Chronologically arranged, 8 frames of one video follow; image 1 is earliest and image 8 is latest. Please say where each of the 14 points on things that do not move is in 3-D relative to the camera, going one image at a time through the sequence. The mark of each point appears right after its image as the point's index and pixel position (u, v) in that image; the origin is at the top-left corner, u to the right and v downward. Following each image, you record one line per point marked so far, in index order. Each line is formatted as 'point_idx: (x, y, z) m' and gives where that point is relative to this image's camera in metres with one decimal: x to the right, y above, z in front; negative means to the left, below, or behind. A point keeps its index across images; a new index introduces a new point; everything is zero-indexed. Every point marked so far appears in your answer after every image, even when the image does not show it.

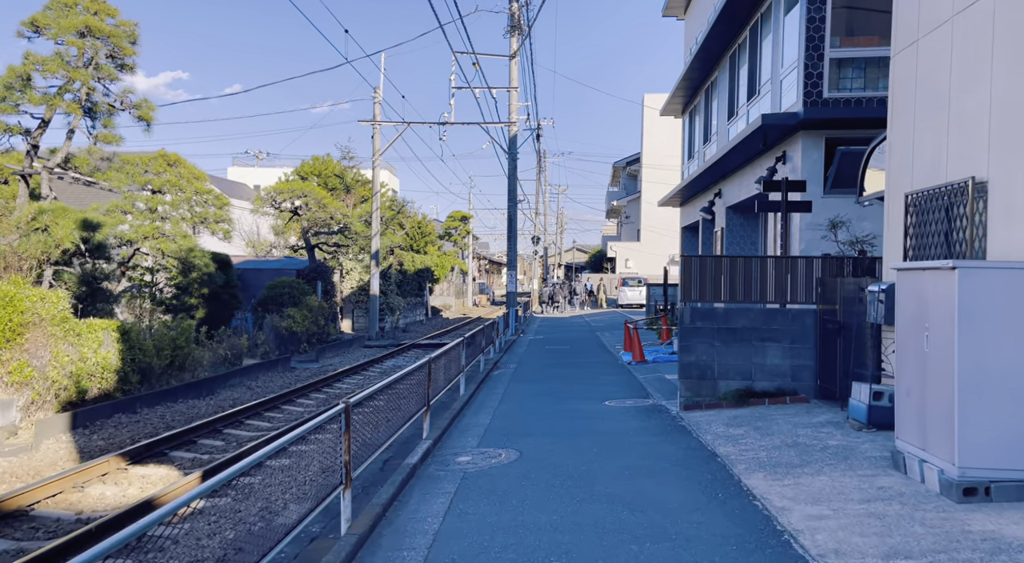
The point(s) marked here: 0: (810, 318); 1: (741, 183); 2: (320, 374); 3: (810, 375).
0: (+3.8, -0.5, +10.0) m
1: (+5.0, +2.1, +17.0) m
2: (-4.2, -2.0, +17.0) m
3: (+3.8, -1.2, +9.9) m
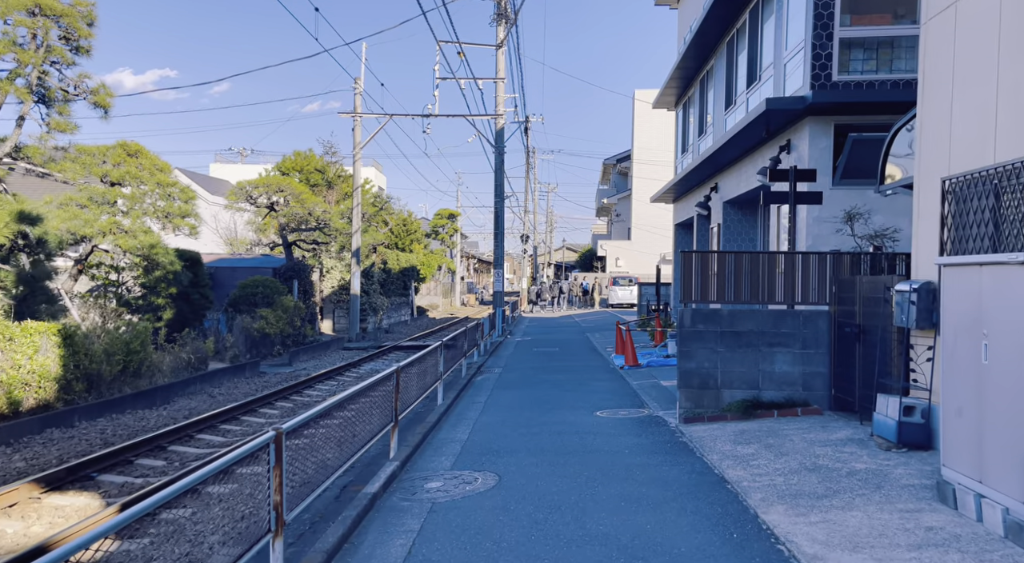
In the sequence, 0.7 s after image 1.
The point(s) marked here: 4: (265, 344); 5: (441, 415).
0: (+3.5, -0.5, +9.0) m
1: (+4.7, +2.2, +16.0) m
2: (-4.5, -2.0, +15.9) m
3: (+3.5, -1.2, +8.9) m
4: (-6.1, -1.5, +19.4) m
5: (-0.9, -1.8, +10.2) m
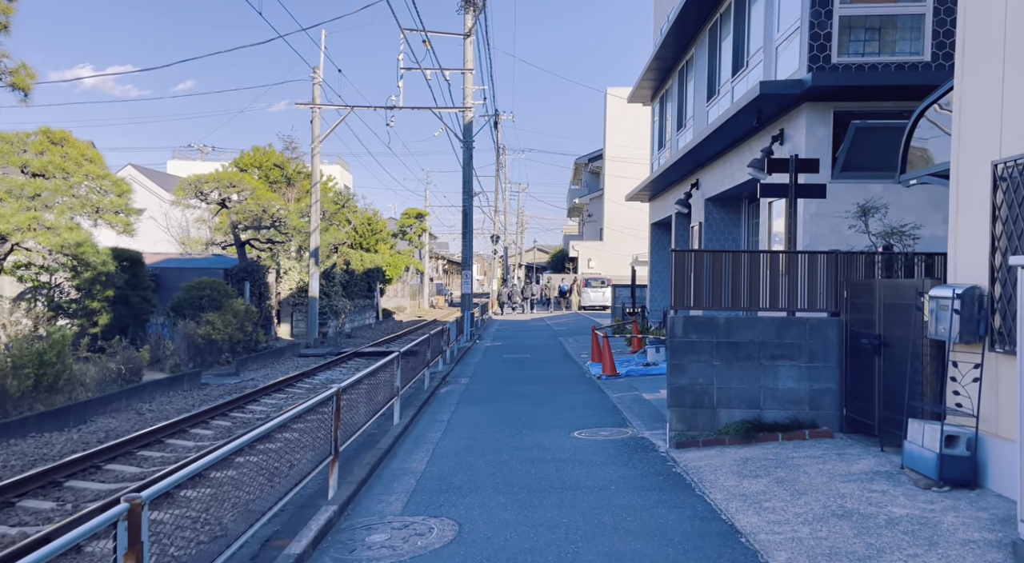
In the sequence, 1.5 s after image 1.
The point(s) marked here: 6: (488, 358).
0: (+3.2, -0.5, +7.8) m
1: (+4.1, +2.1, +14.9) m
2: (-5.1, -2.0, +14.5) m
3: (+3.2, -1.2, +7.8) m
4: (-6.9, -1.6, +17.9) m
5: (-1.3, -1.8, +8.9) m
6: (-0.6, -1.8, +19.0) m
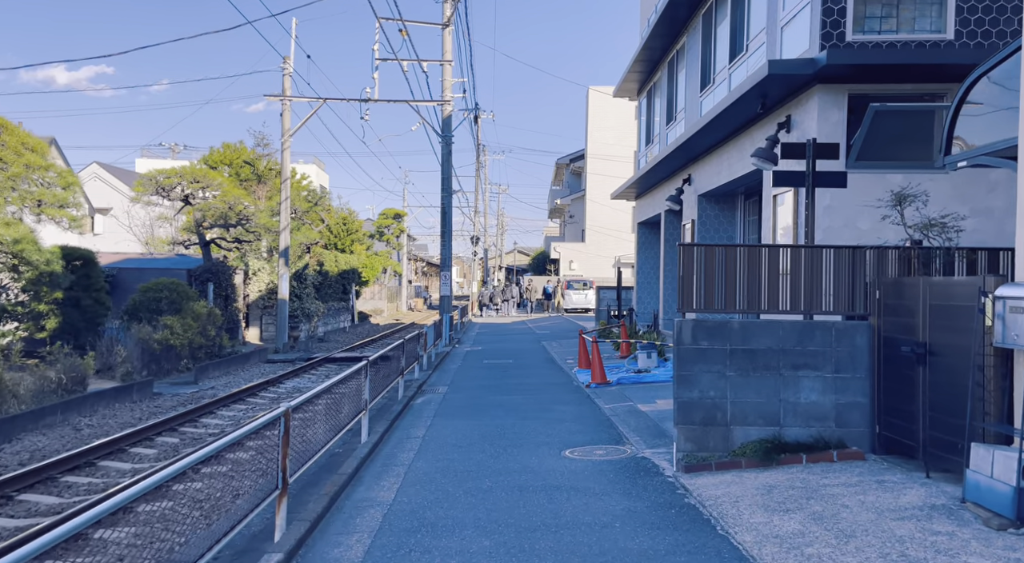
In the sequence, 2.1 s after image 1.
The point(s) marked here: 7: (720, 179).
0: (+3.1, -0.5, +6.9) m
1: (+3.7, +2.1, +13.9) m
2: (-5.4, -2.0, +13.3) m
3: (+3.0, -1.2, +6.8) m
4: (-7.3, -1.6, +16.6) m
5: (-1.5, -1.8, +7.8) m
6: (-1.0, -1.9, +17.9) m
7: (+3.8, +1.9, +14.2) m
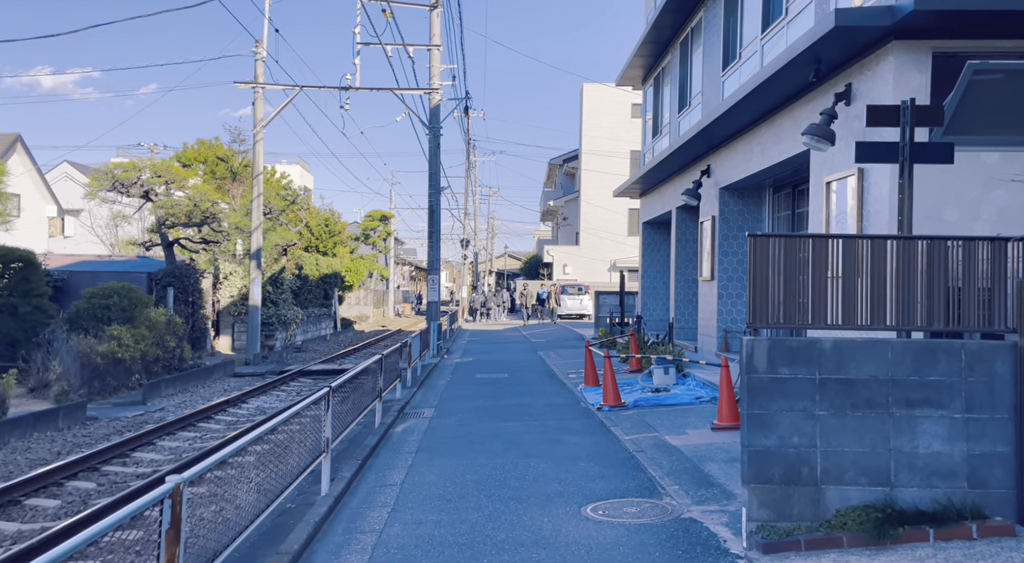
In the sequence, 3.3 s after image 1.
0: (+3.1, -0.5, +5.0) m
1: (+3.7, +2.0, +12.1) m
2: (-5.4, -2.1, +11.2) m
3: (+3.1, -1.2, +4.9) m
4: (-7.4, -1.7, +14.6) m
5: (-1.5, -1.8, +5.8) m
6: (-1.1, -2.0, +15.9) m
7: (+3.7, +1.8, +12.3) m
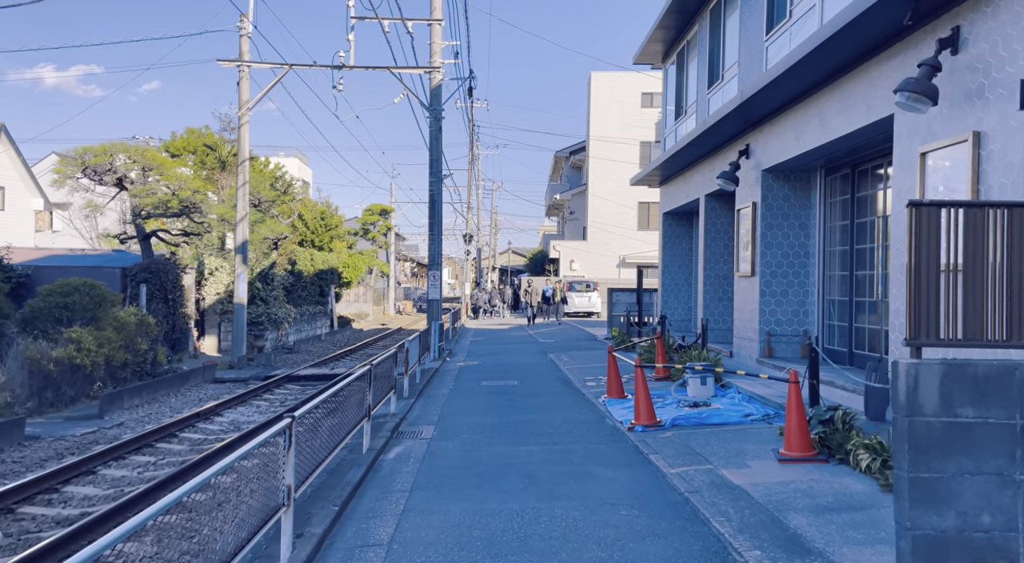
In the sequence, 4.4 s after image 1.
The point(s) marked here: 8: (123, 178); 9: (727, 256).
0: (+3.3, -0.5, +3.2) m
1: (+3.9, +2.1, +10.3) m
2: (-5.3, -2.0, +9.5) m
3: (+3.3, -1.2, +3.1) m
4: (-7.2, -1.6, +12.8) m
5: (-1.3, -1.8, +4.1) m
6: (-0.9, -1.9, +14.2) m
7: (+3.9, +1.8, +10.5) m
8: (-9.2, +2.5, +18.6) m
9: (+4.2, +0.5, +15.2) m
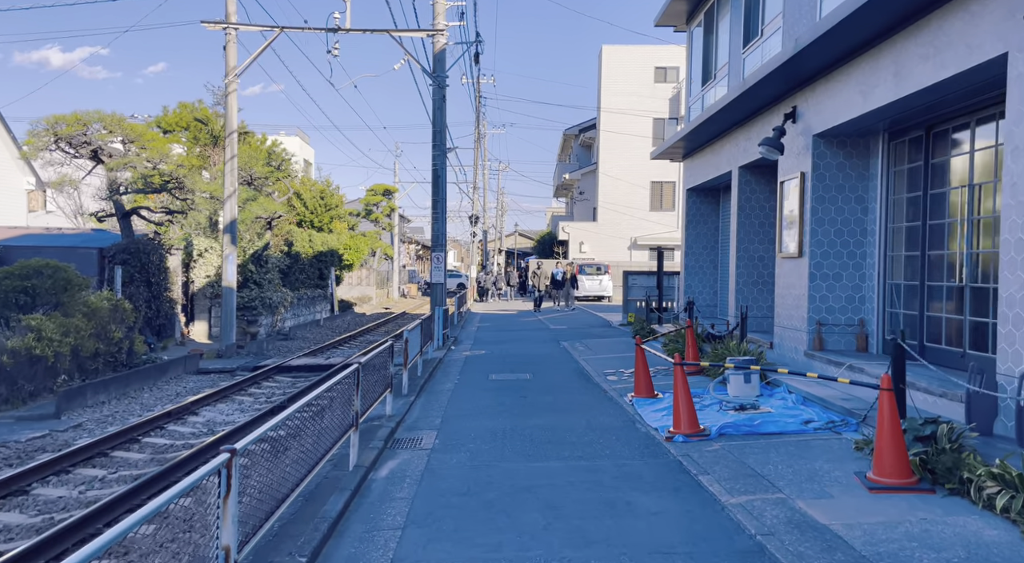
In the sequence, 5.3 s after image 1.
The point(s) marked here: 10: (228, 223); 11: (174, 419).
0: (+3.4, -0.4, +1.7) m
1: (+4.0, +2.3, +8.7) m
2: (-5.1, -1.8, +8.1) m
3: (+3.4, -1.1, +1.7) m
4: (-7.0, -1.3, +11.4) m
5: (-1.2, -1.7, +2.7) m
6: (-0.7, -1.6, +12.7) m
7: (+4.1, +2.0, +9.0) m
8: (-9.0, +2.9, +17.1) m
9: (+4.4, +0.8, +13.6) m
10: (-6.6, +1.3, +18.2) m
11: (-4.5, -1.8, +10.5) m
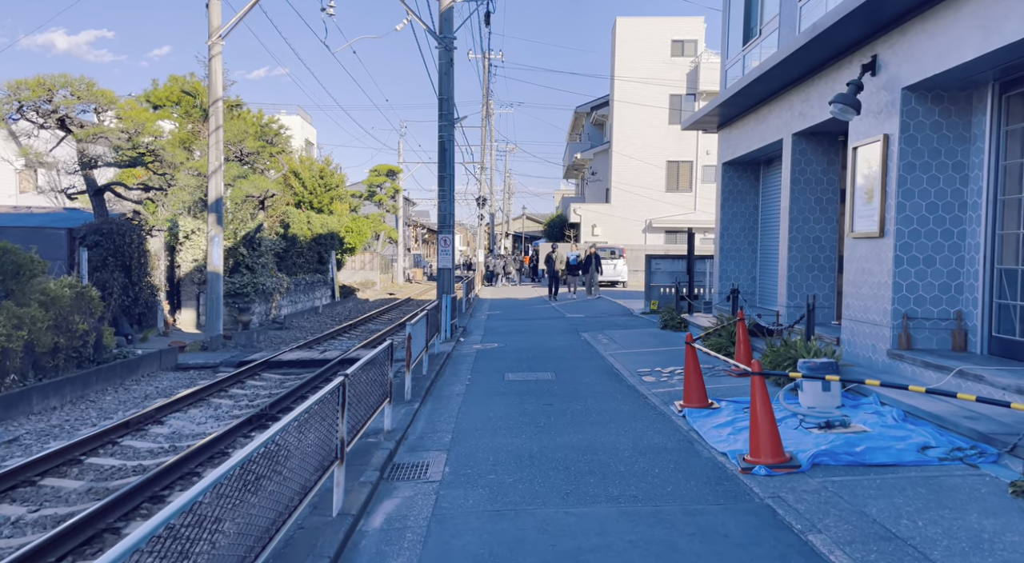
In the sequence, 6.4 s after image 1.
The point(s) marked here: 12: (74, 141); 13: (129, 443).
0: (+3.6, -0.4, -0.1) m
1: (+4.3, +2.4, +6.9) m
2: (-4.8, -1.7, +6.4) m
3: (+3.6, -1.2, -0.1) m
4: (-6.7, -1.2, +9.7) m
5: (-1.0, -1.7, +0.9) m
6: (-0.4, -1.4, +11.0) m
7: (+4.3, +2.2, +7.1) m
8: (-8.7, +3.2, +15.3) m
9: (+4.6, +1.0, +11.8) m
10: (-6.3, +1.7, +16.5) m
11: (-4.3, -1.7, +8.8) m
12: (-8.7, +2.8, +15.6) m
13: (-4.0, -1.7, +8.3) m
